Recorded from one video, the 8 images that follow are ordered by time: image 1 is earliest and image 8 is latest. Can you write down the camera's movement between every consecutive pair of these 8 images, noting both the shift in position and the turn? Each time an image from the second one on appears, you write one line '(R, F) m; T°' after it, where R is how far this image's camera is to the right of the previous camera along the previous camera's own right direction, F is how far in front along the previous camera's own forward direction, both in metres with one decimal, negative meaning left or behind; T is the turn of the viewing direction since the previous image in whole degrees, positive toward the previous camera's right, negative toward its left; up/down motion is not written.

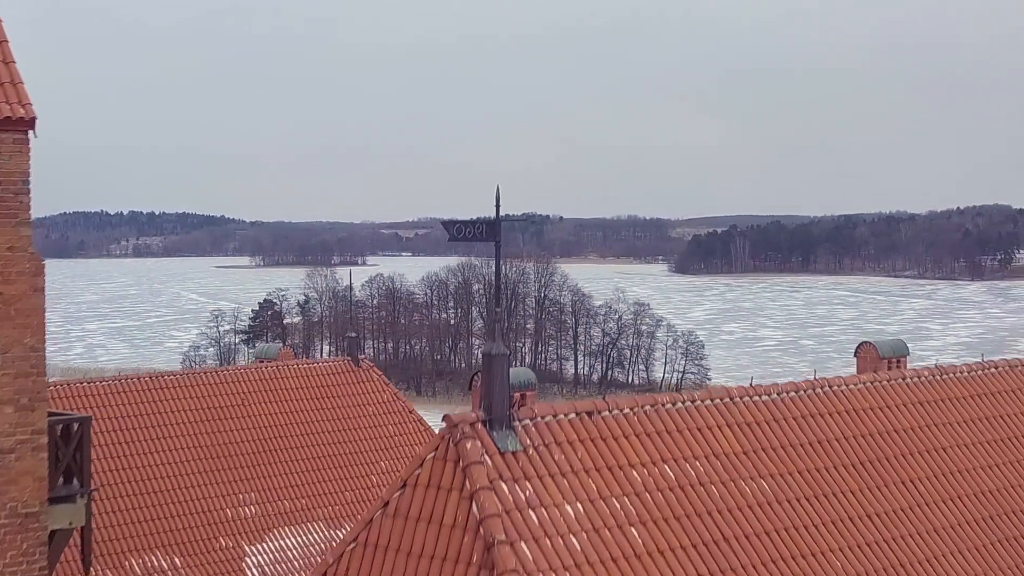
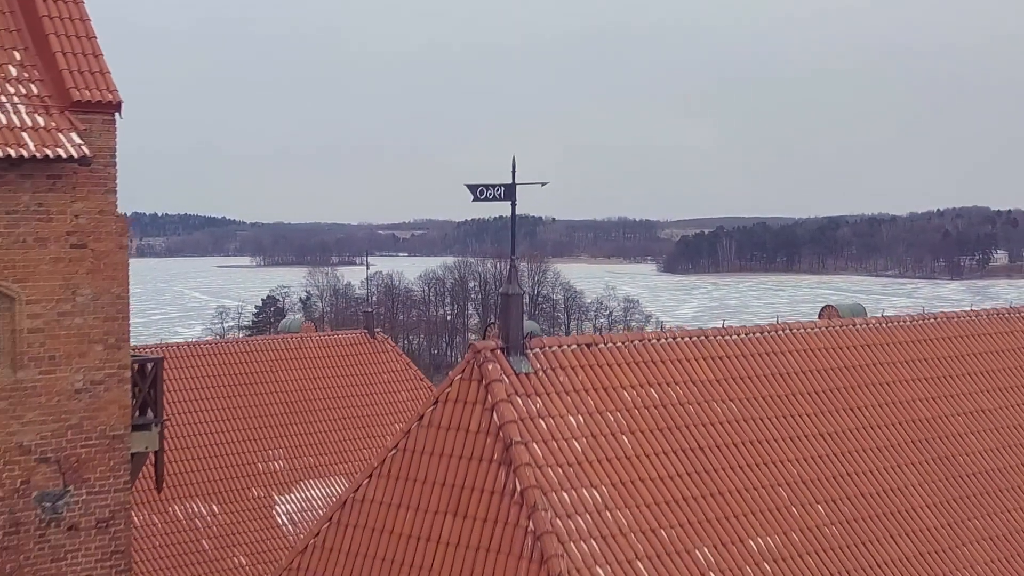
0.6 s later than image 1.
(-0.1, -1.2) m; 0°
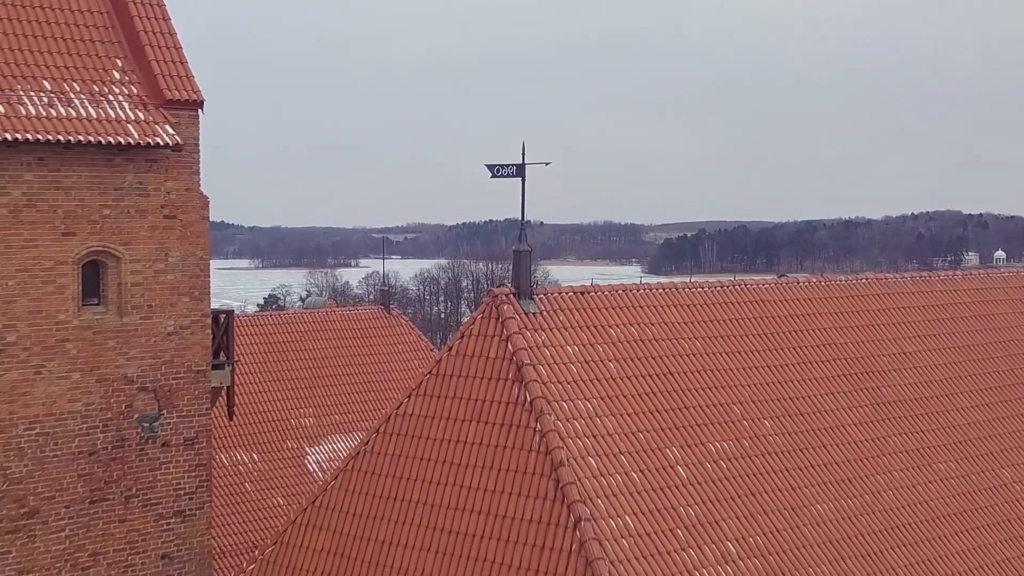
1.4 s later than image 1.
(-0.1, -1.8) m; +1°
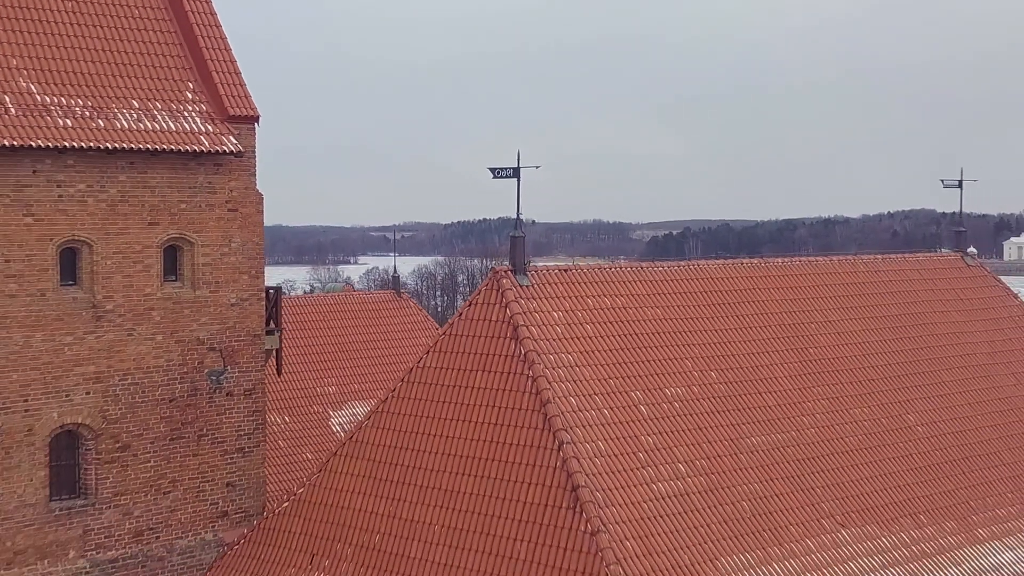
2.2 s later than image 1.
(0.0, -2.3) m; 0°
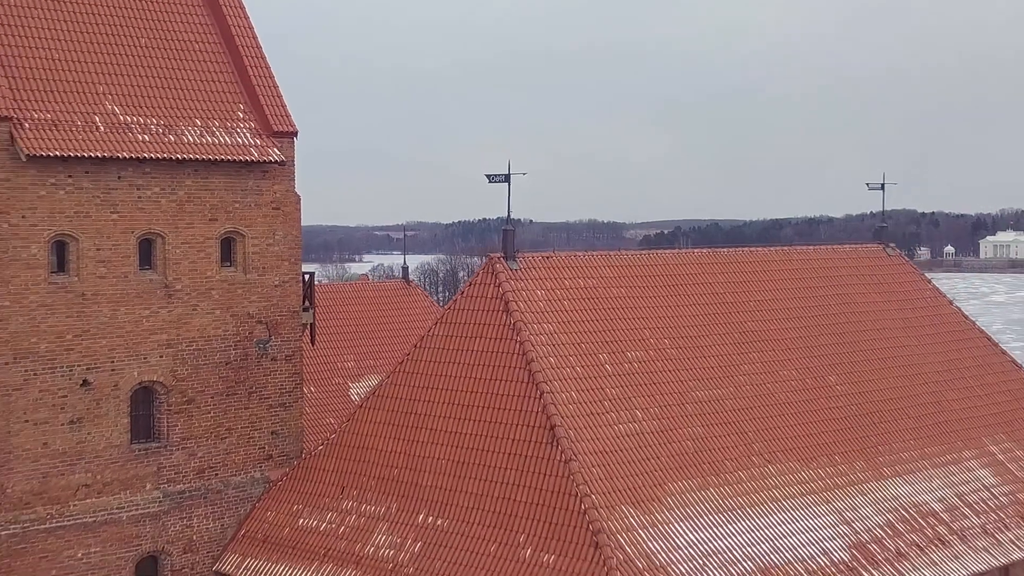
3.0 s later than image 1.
(+0.1, -2.6) m; 0°
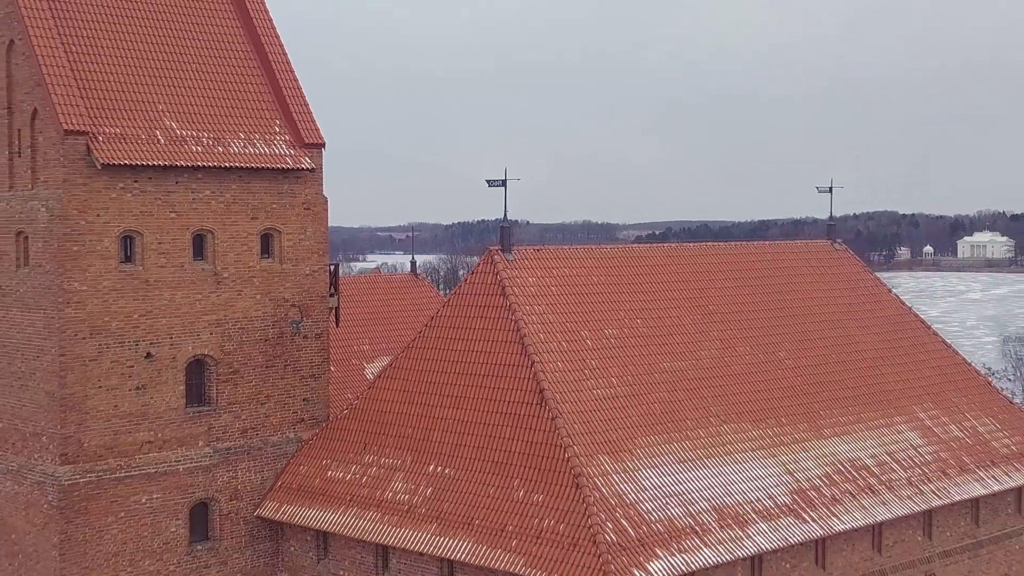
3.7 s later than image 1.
(0.0, -2.5) m; 0°
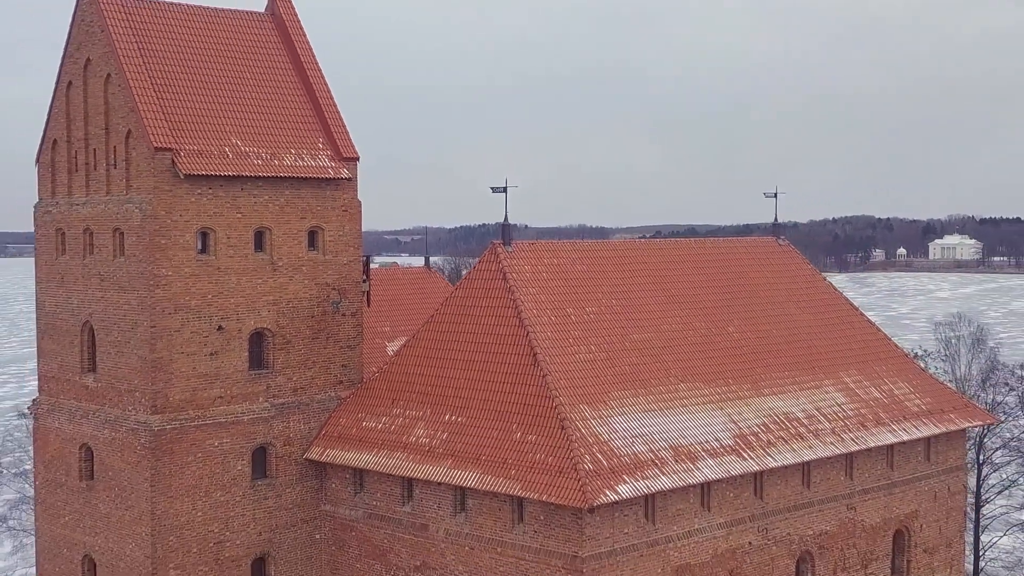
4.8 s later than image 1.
(0.0, -3.9) m; 0°
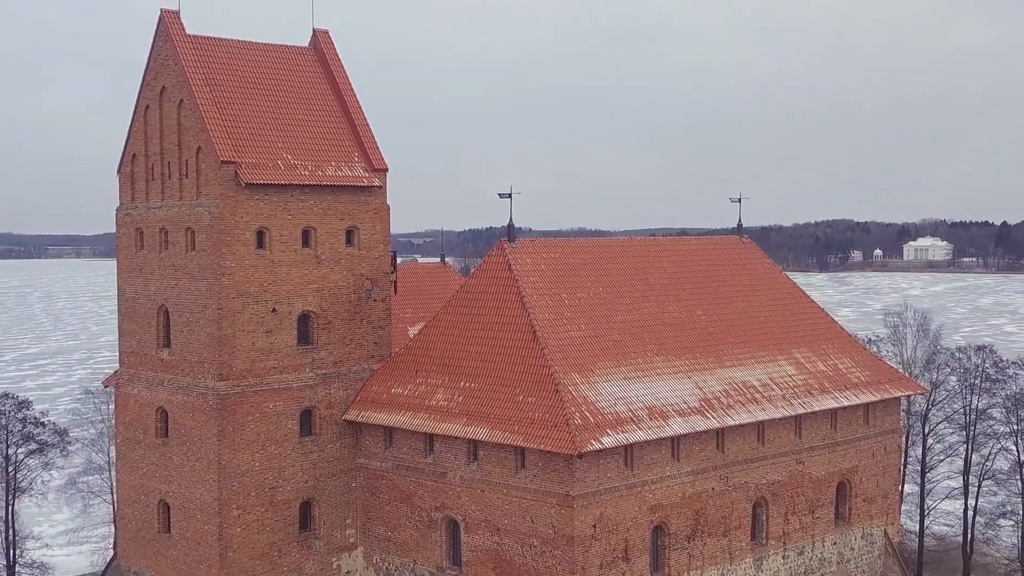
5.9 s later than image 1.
(-0.1, -4.1) m; 0°
